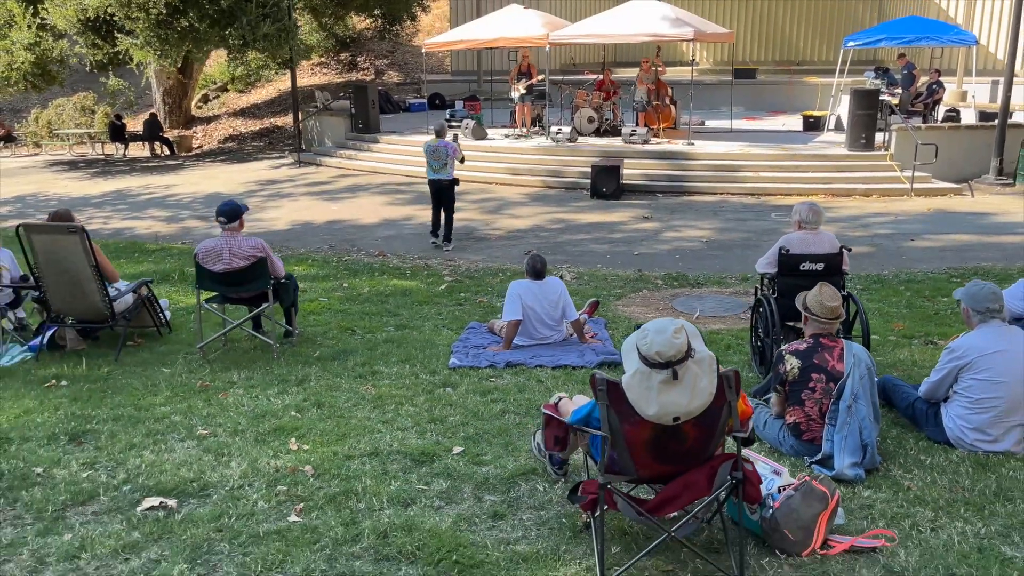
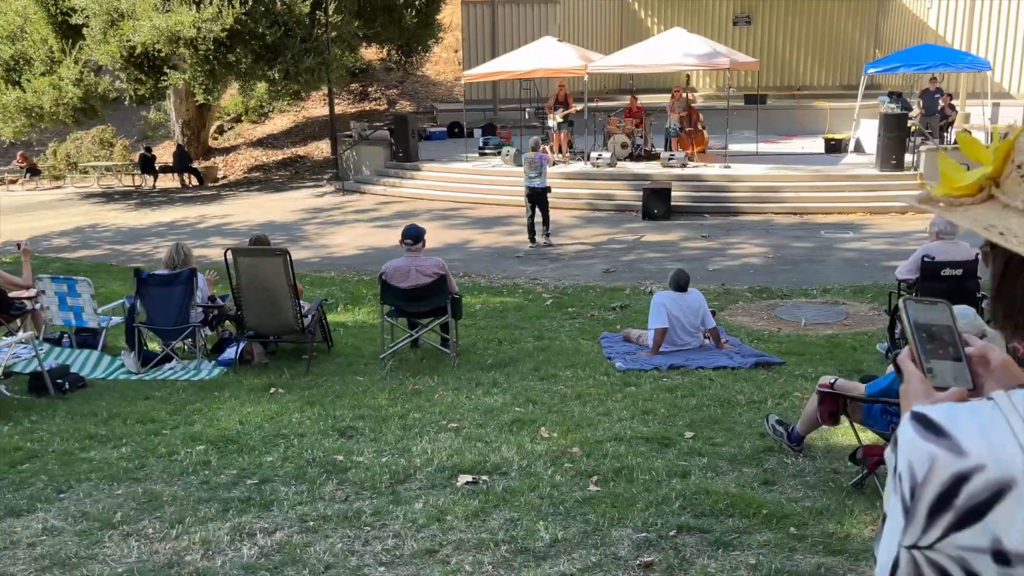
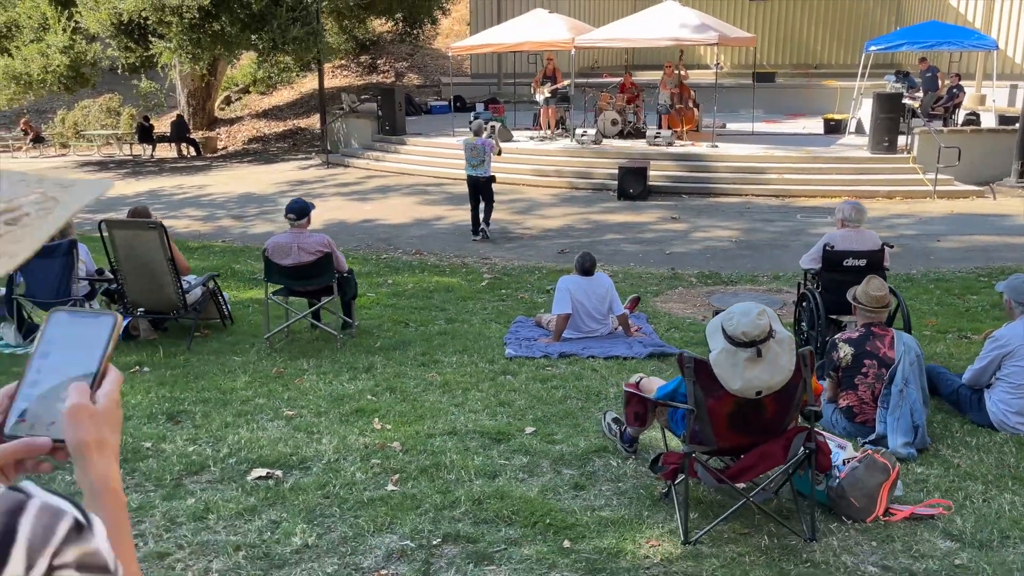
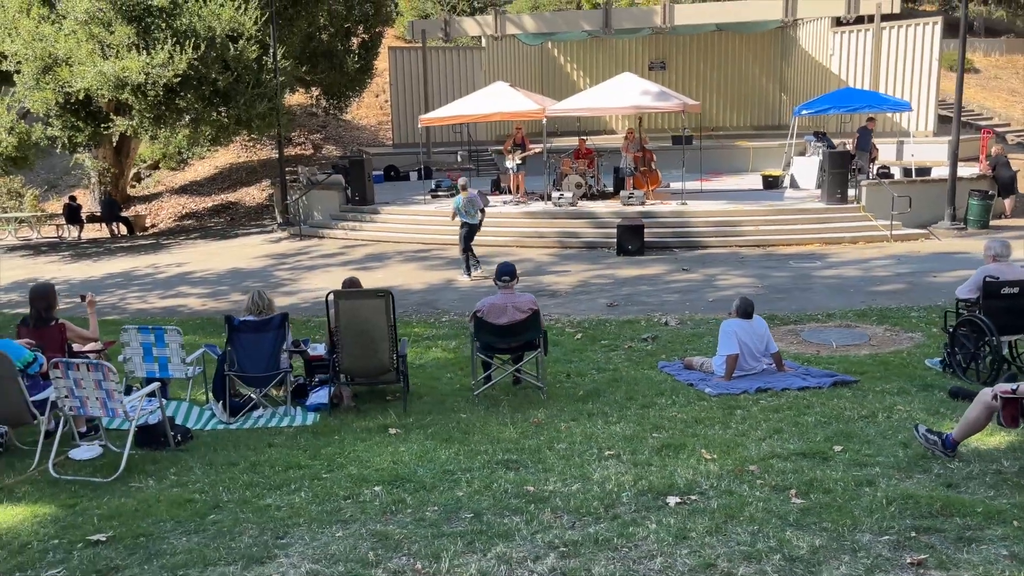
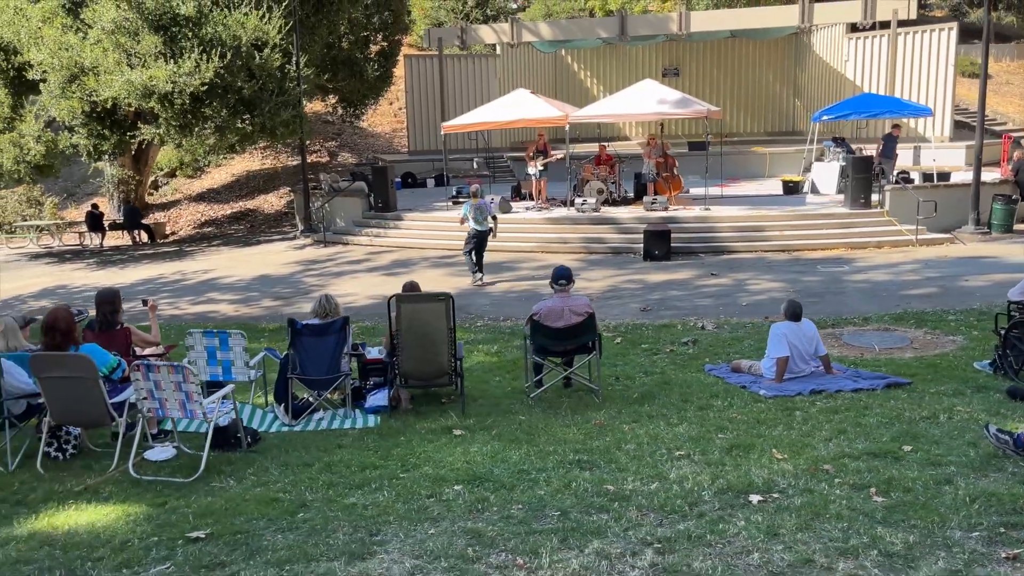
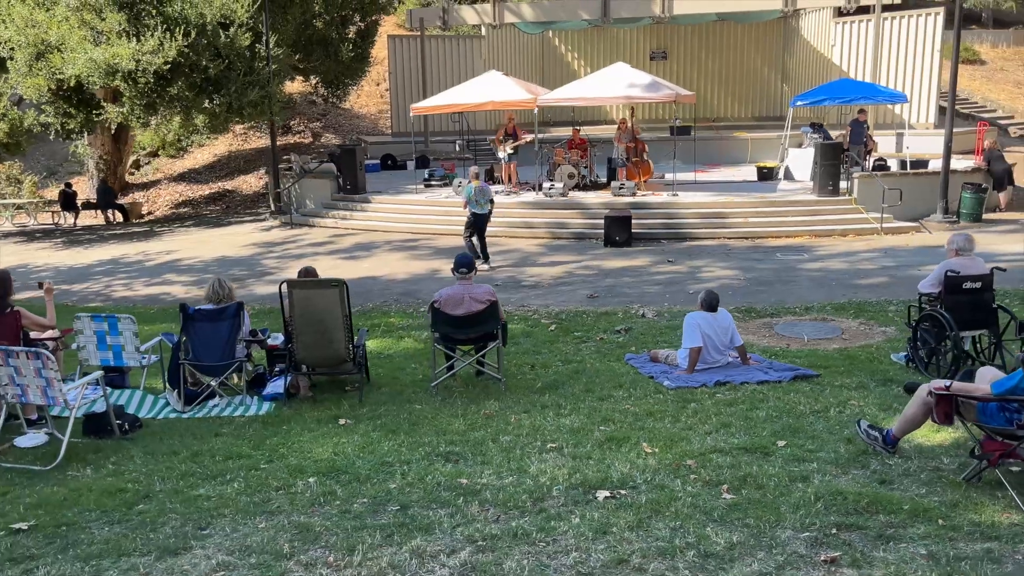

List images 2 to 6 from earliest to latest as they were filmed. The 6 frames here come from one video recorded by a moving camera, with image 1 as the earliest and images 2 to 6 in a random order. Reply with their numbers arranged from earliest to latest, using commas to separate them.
3, 2, 6, 4, 5
